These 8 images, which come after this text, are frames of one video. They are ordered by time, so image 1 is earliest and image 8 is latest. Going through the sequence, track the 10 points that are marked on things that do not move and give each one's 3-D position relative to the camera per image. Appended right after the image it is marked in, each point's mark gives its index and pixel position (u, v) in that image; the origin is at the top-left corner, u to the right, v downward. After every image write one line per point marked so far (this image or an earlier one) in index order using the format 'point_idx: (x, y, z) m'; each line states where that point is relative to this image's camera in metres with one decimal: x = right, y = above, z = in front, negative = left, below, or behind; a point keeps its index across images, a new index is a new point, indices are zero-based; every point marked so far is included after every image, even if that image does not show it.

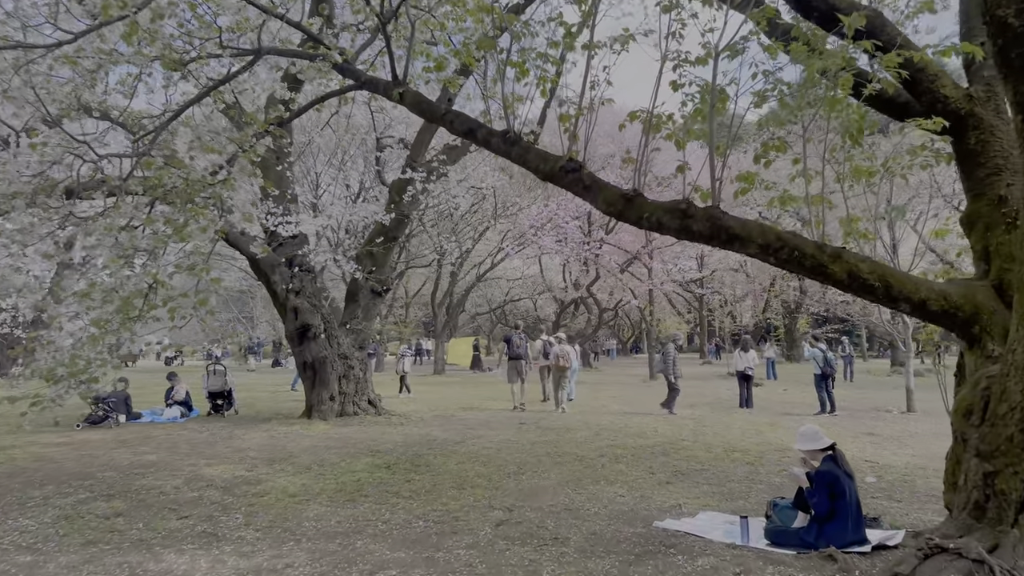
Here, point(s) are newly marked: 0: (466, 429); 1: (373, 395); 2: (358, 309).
0: (-0.6, -1.7, +8.8) m
1: (-2.0, -1.5, +10.4) m
2: (-2.1, -0.3, +10.2) m
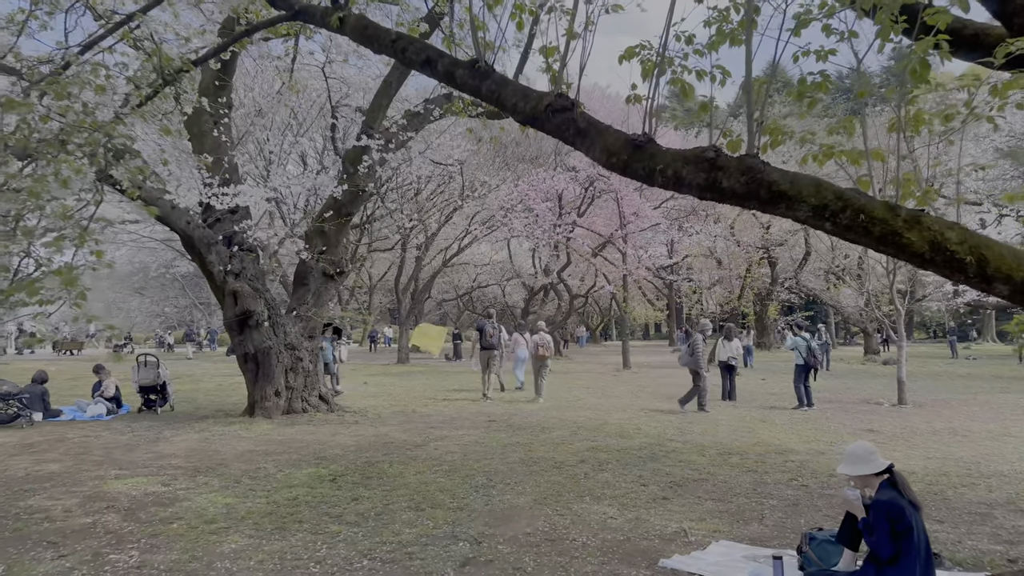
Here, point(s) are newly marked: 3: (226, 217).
0: (-0.9, -1.5, +7.9) m
1: (-2.4, -1.3, +9.4) m
2: (-2.5, -0.1, +9.1) m
3: (-3.4, +0.8, +8.7) m
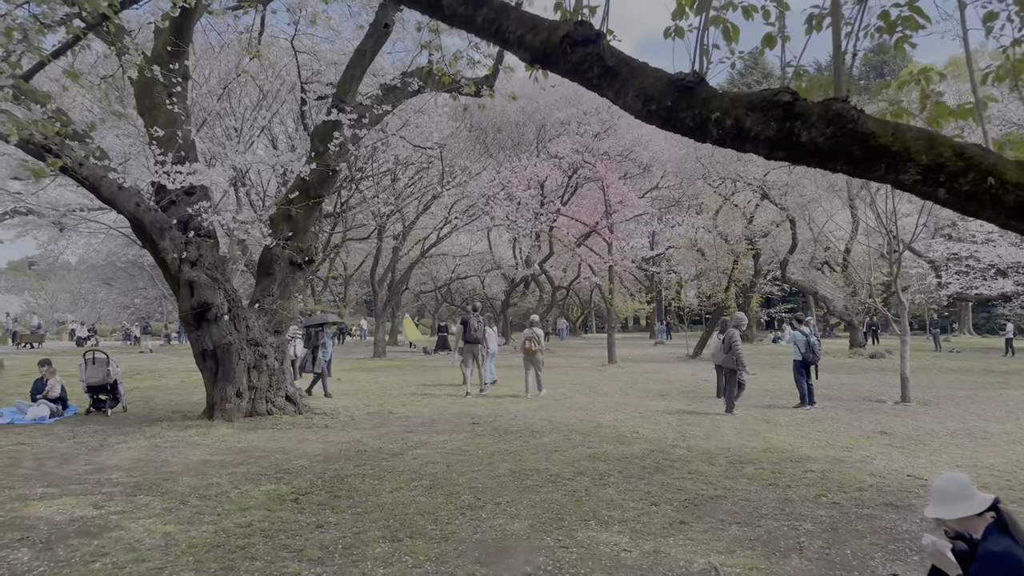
0: (-1.0, -1.4, +7.1) m
1: (-2.6, -1.2, +8.6) m
2: (-2.7, 0.0, +8.3) m
3: (-3.5, +0.9, +7.9) m
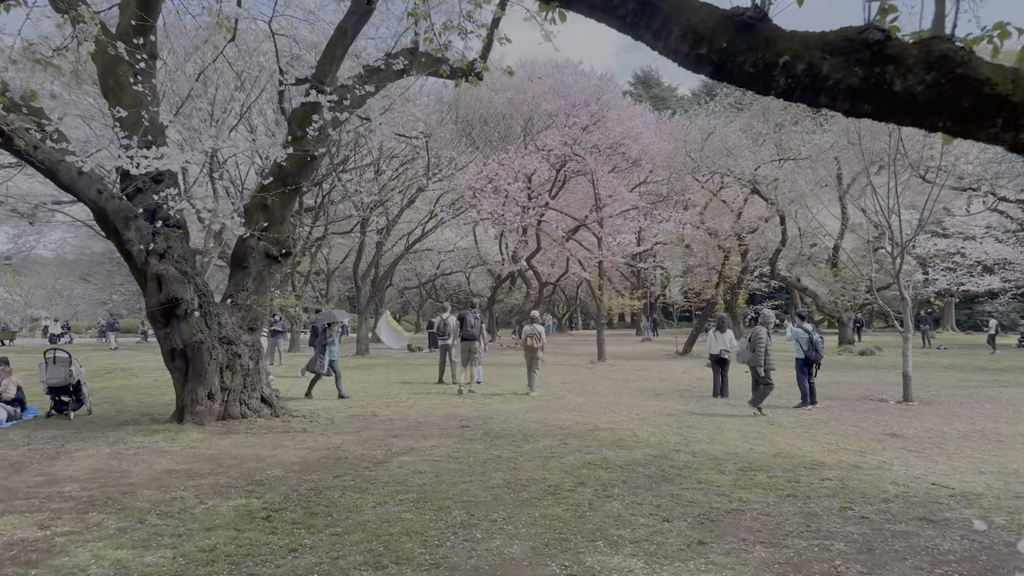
0: (-1.1, -1.4, +6.7) m
1: (-2.7, -1.1, +8.1) m
2: (-2.8, +0.1, +7.8) m
3: (-3.6, +1.0, +7.3) m
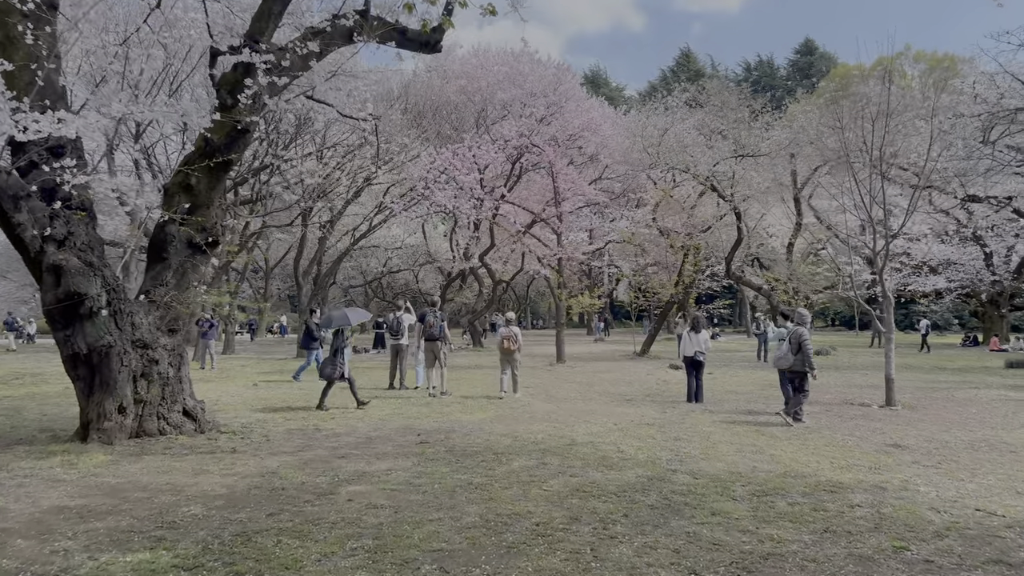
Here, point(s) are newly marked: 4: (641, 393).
0: (-1.4, -1.3, +5.7) m
1: (-3.0, -1.1, +6.9) m
2: (-3.1, +0.1, +6.7) m
3: (-3.9, +1.0, +6.2) m
4: (+1.8, -1.5, +10.6) m
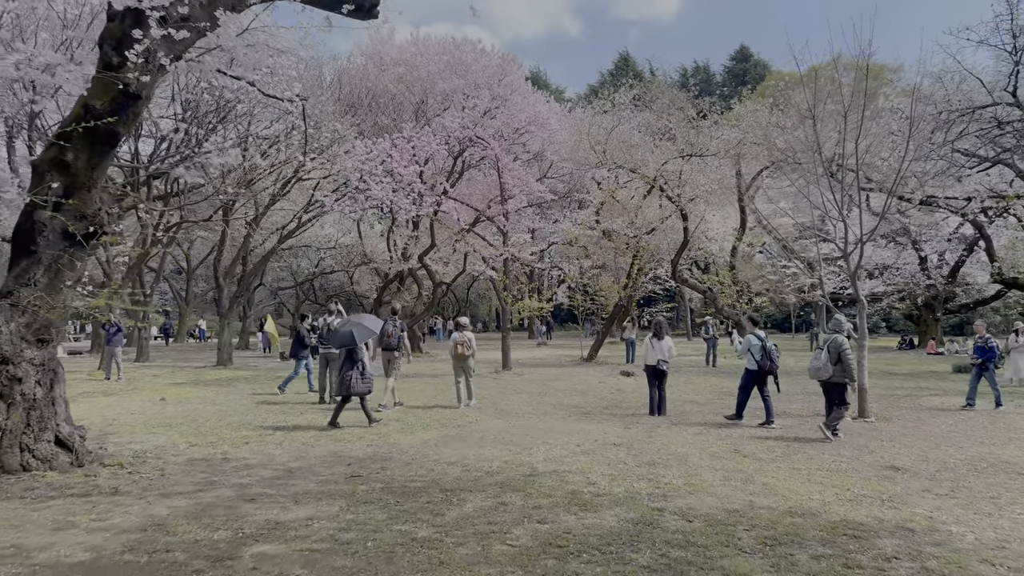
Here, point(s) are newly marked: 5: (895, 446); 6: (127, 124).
0: (-1.7, -1.3, +4.5) m
1: (-3.4, -1.1, +5.7) m
2: (-3.5, +0.1, +5.4) m
3: (-4.2, +1.0, +4.8) m
4: (+1.1, -1.5, +9.7) m
5: (+3.6, -1.5, +7.0) m
6: (-2.8, +1.2, +5.5) m
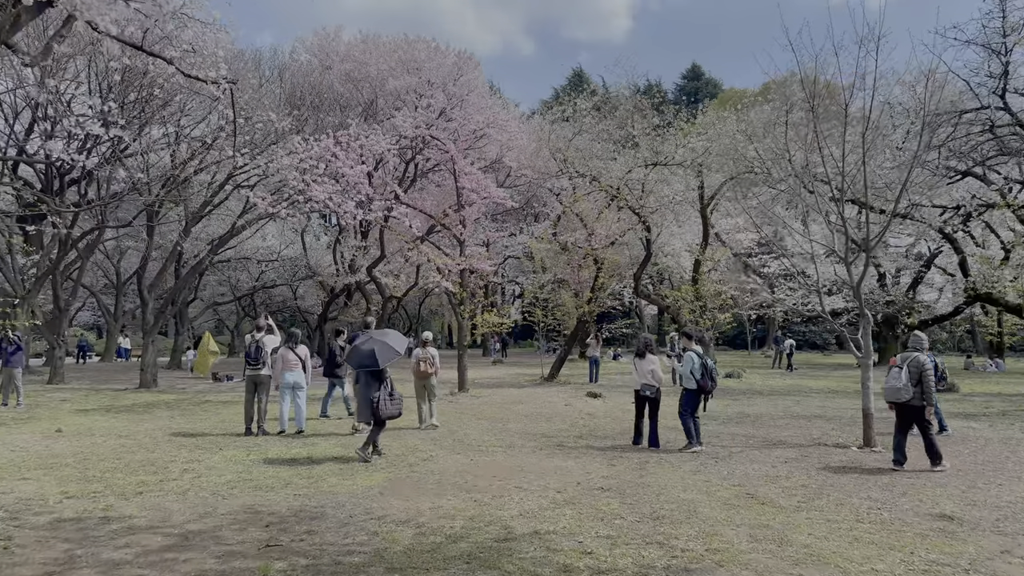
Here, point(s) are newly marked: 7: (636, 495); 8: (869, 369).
0: (-1.8, -1.3, +3.2) m
1: (-3.6, -1.1, +4.2) m
2: (-3.6, +0.1, +4.0) m
3: (-4.3, +1.0, +3.3) m
4: (+0.7, -1.7, +8.5) m
5: (+3.3, -1.6, +6.0) m
6: (-3.0, +1.2, +4.1) m
7: (+0.9, -1.5, +5.2) m
8: (+3.9, -0.9, +8.1) m
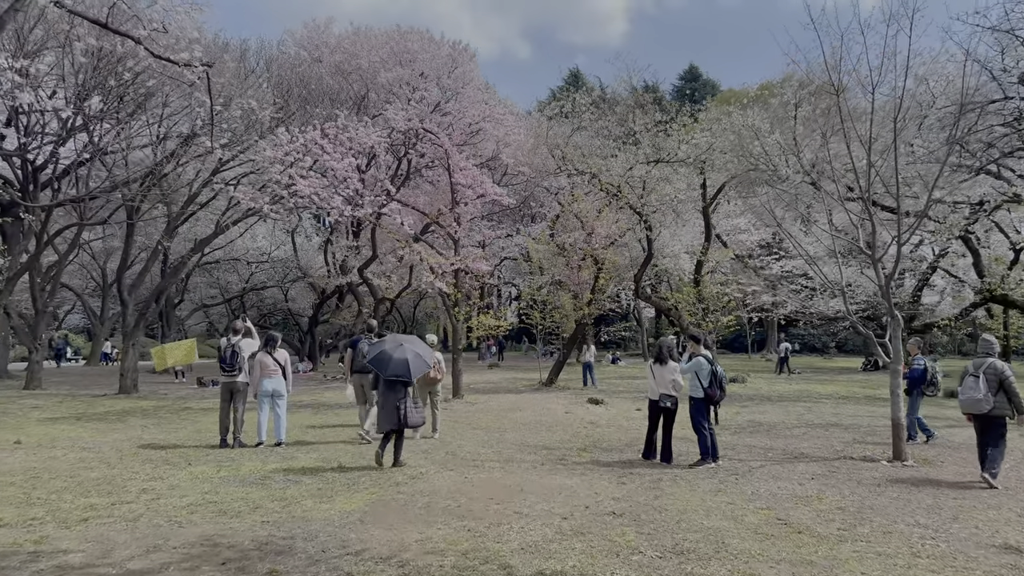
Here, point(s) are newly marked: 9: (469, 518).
0: (-1.8, -1.3, +2.5) m
1: (-3.6, -1.1, +3.5) m
2: (-3.6, +0.1, +3.3) m
3: (-4.3, +1.1, +2.7) m
4: (+0.6, -1.7, +7.8) m
5: (+3.3, -1.6, +5.3) m
6: (-3.0, +1.2, +3.4) m
7: (+0.9, -1.4, +4.6) m
8: (+3.8, -0.9, +7.4) m
9: (-0.3, -1.4, +4.6) m
